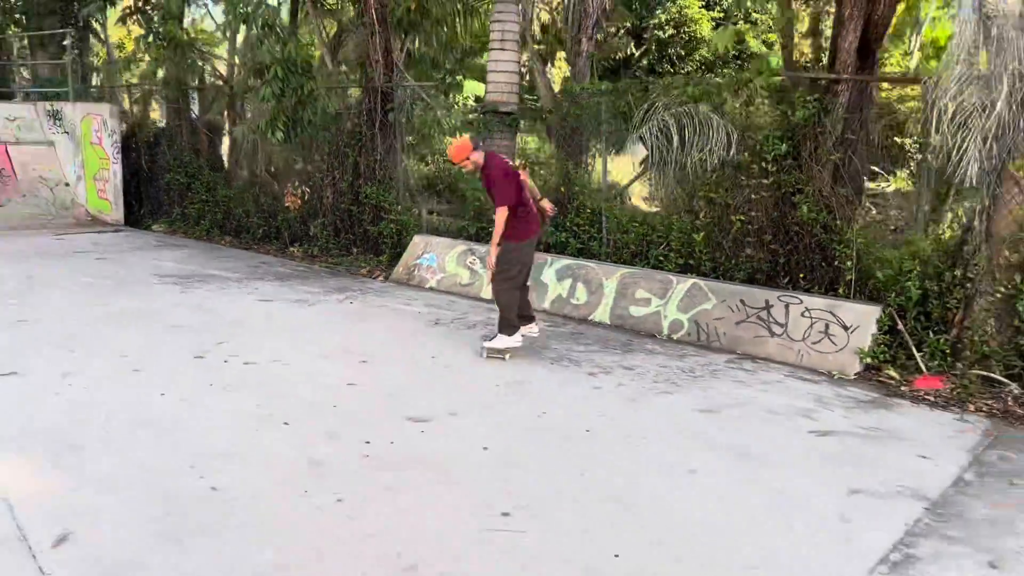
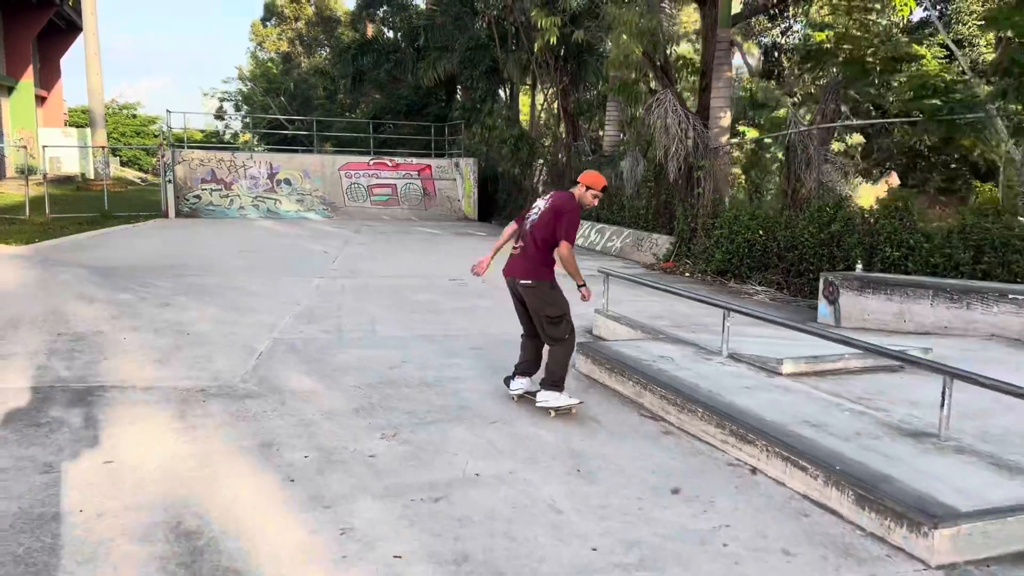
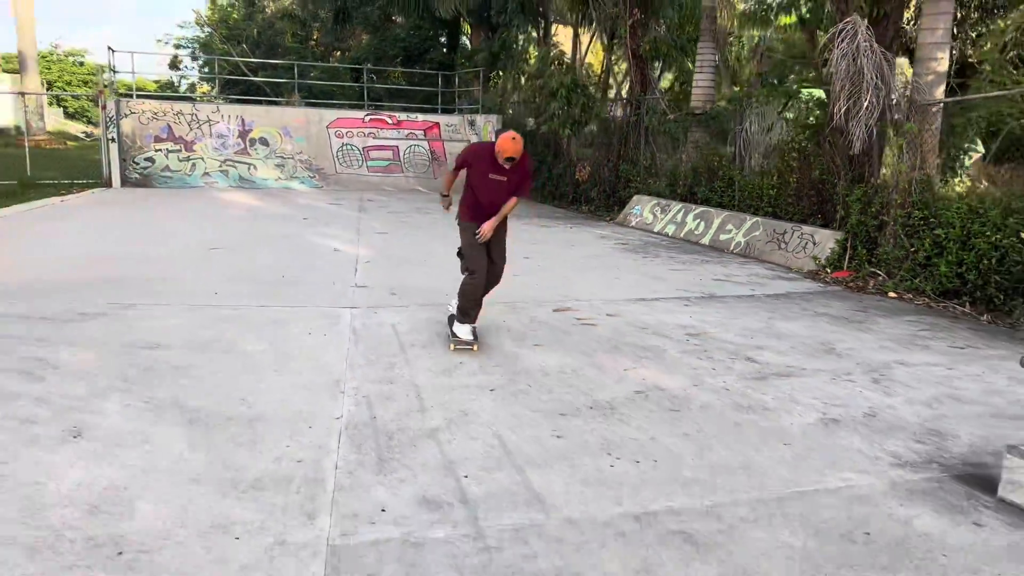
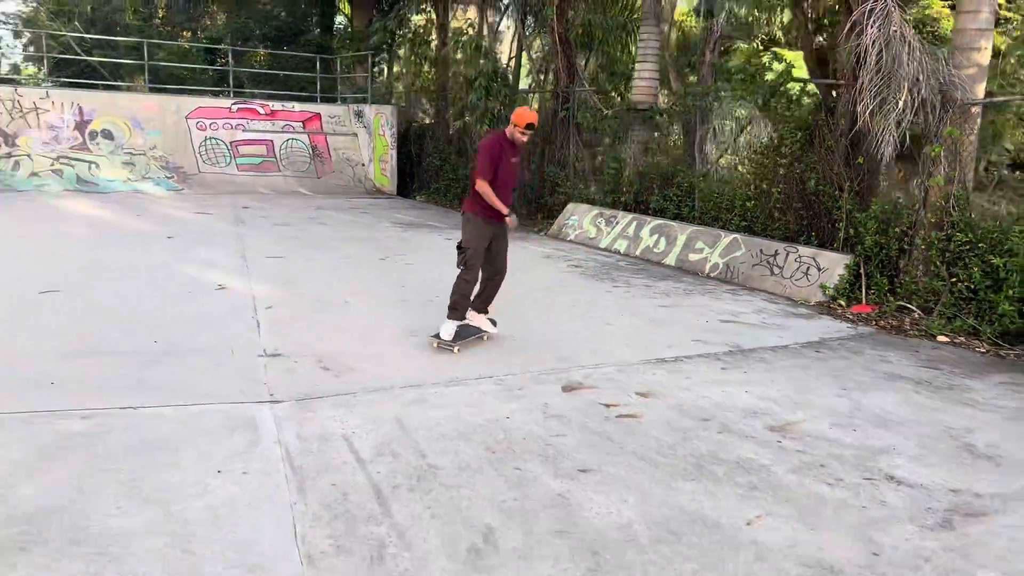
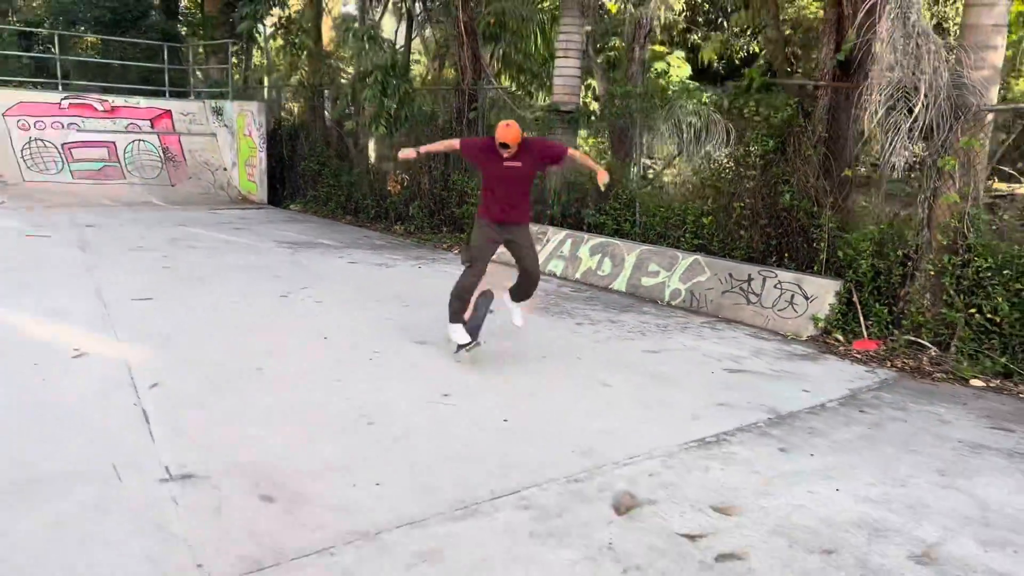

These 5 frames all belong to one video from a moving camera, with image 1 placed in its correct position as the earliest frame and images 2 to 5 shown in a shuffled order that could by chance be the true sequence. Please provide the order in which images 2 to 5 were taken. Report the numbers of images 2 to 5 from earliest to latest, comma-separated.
5, 4, 3, 2
